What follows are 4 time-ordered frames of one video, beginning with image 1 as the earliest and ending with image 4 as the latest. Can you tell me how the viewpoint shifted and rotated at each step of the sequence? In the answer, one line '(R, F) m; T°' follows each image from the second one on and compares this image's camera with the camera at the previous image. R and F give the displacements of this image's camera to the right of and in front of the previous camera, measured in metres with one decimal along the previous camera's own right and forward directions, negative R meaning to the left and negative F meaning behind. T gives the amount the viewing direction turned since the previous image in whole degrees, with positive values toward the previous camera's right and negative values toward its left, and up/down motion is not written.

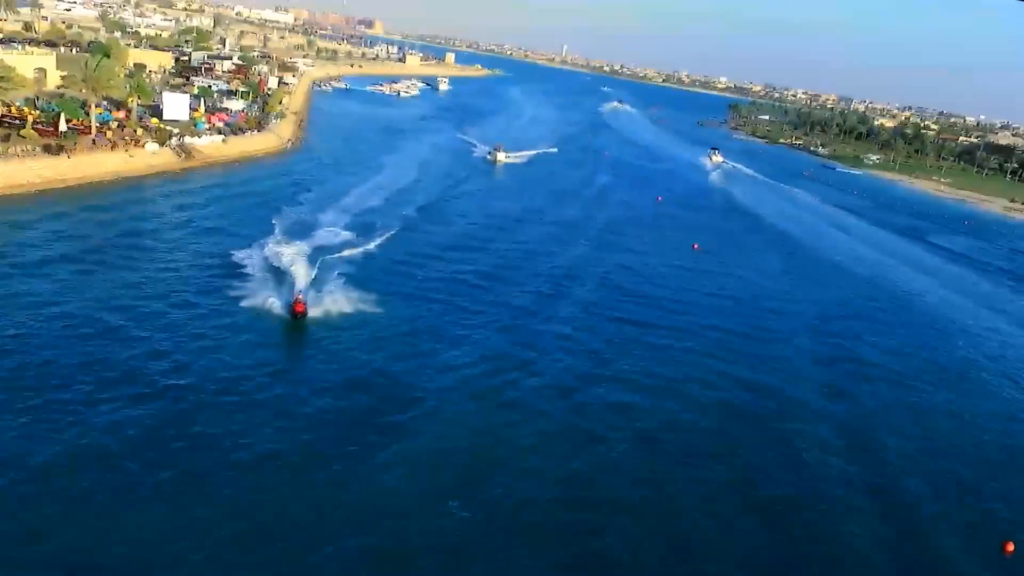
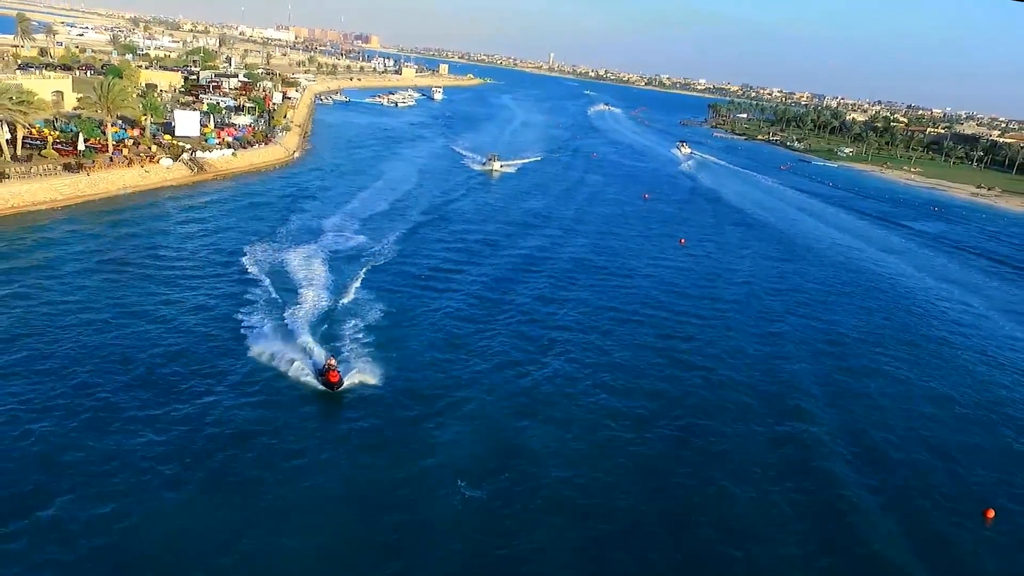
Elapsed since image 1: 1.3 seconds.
(+0.2, -1.3) m; 0°
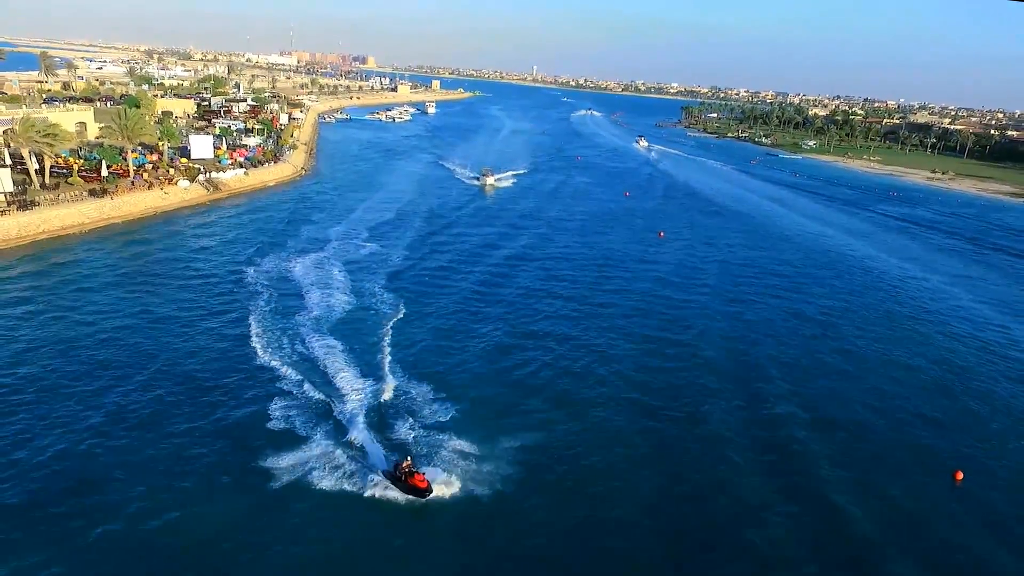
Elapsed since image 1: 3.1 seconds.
(+0.3, -2.0) m; 0°
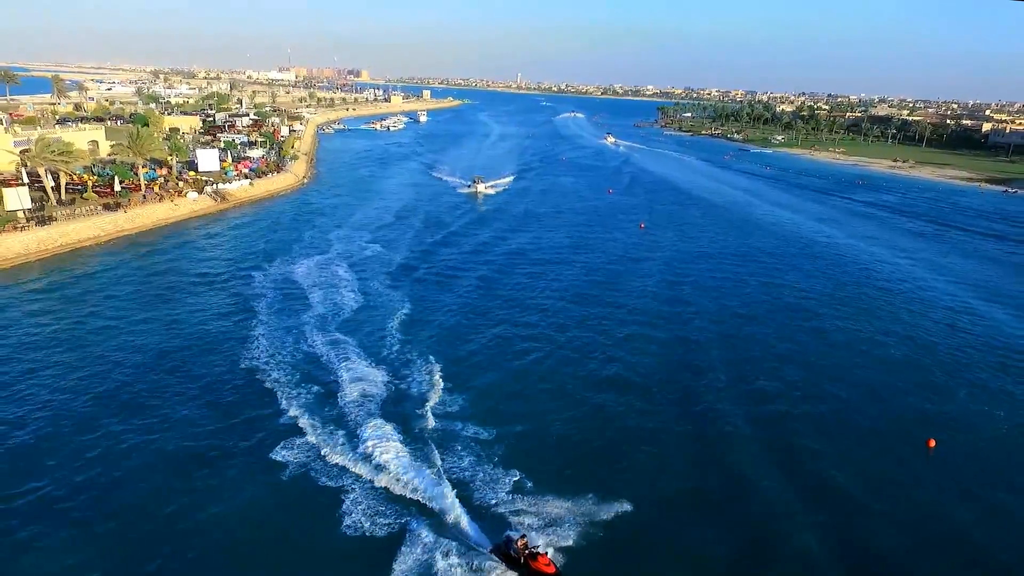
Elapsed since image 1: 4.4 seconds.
(+0.3, -1.6) m; 0°
